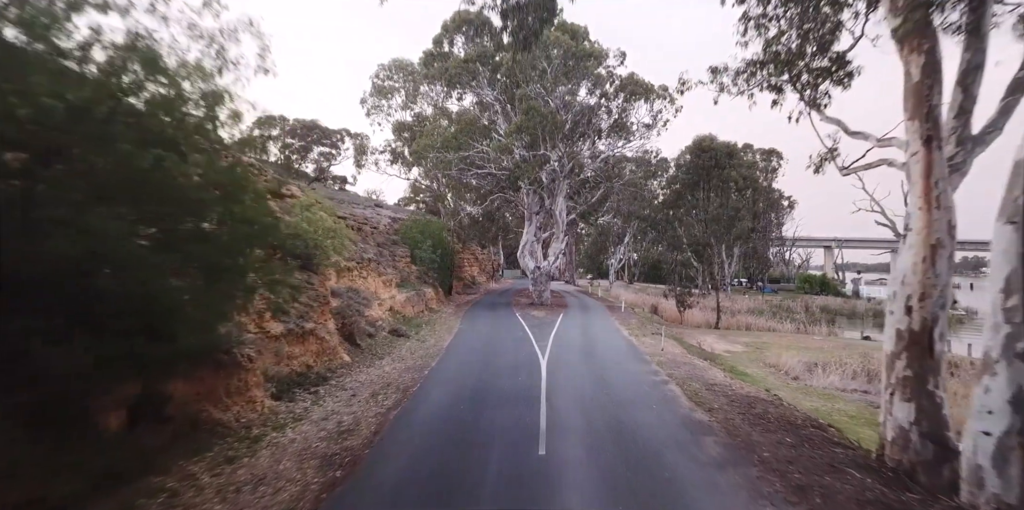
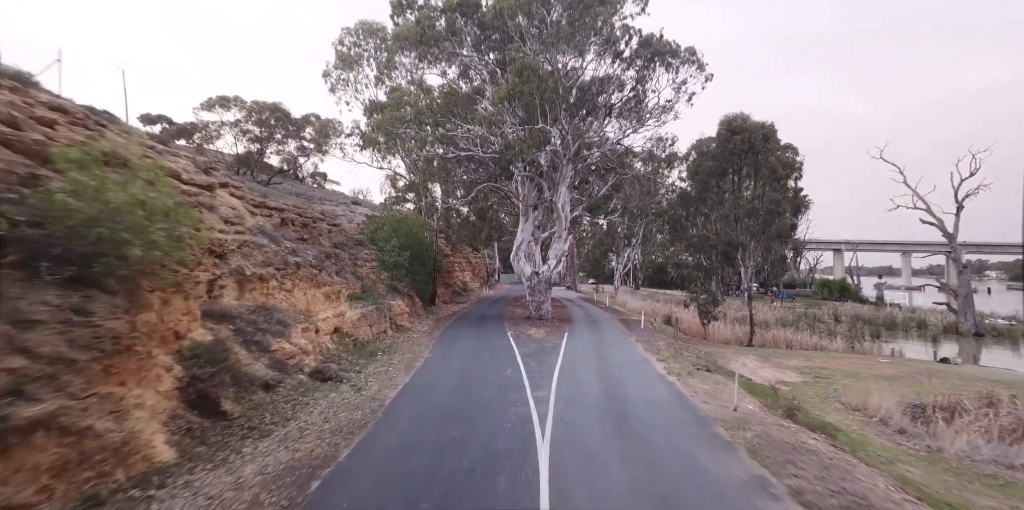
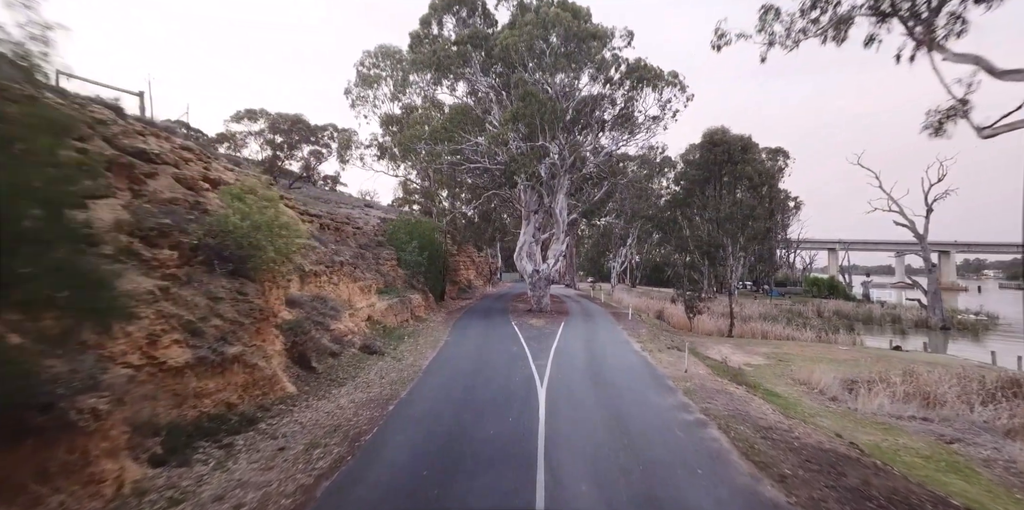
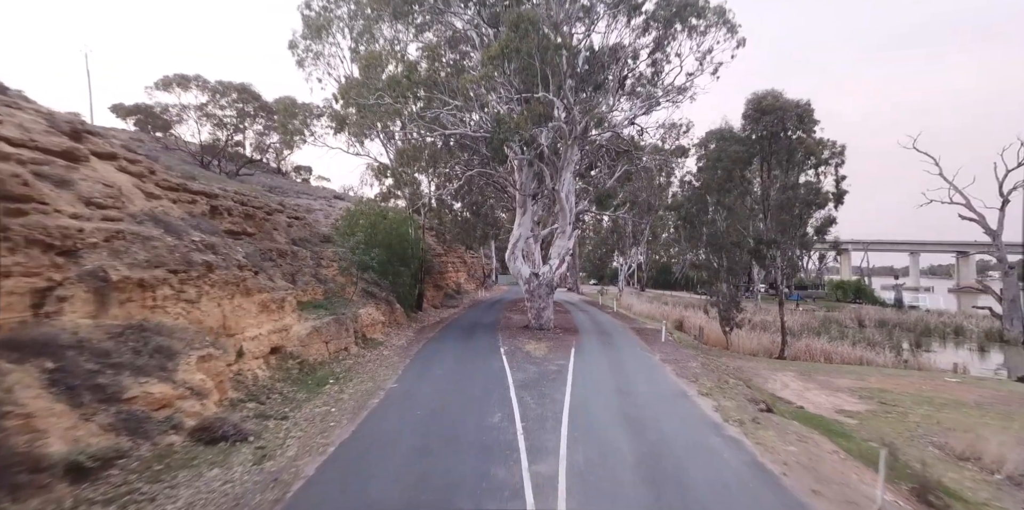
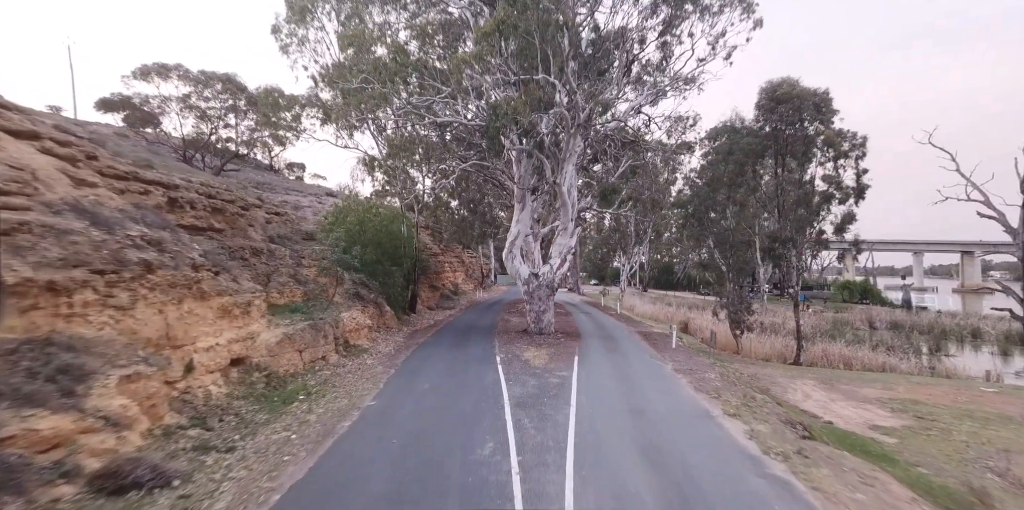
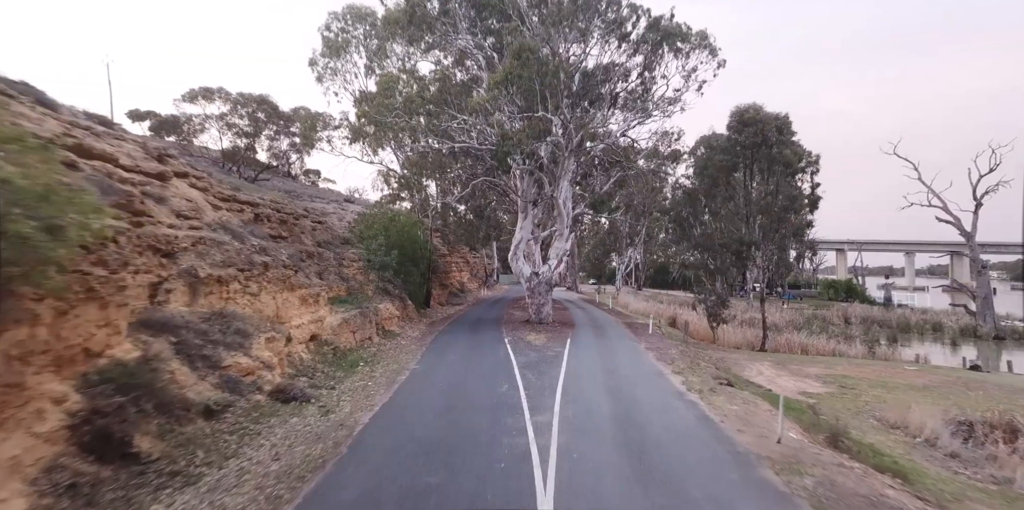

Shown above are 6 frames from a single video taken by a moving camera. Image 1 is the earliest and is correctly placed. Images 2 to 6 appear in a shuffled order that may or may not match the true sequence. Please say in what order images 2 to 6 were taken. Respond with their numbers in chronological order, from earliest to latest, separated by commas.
3, 2, 6, 4, 5
